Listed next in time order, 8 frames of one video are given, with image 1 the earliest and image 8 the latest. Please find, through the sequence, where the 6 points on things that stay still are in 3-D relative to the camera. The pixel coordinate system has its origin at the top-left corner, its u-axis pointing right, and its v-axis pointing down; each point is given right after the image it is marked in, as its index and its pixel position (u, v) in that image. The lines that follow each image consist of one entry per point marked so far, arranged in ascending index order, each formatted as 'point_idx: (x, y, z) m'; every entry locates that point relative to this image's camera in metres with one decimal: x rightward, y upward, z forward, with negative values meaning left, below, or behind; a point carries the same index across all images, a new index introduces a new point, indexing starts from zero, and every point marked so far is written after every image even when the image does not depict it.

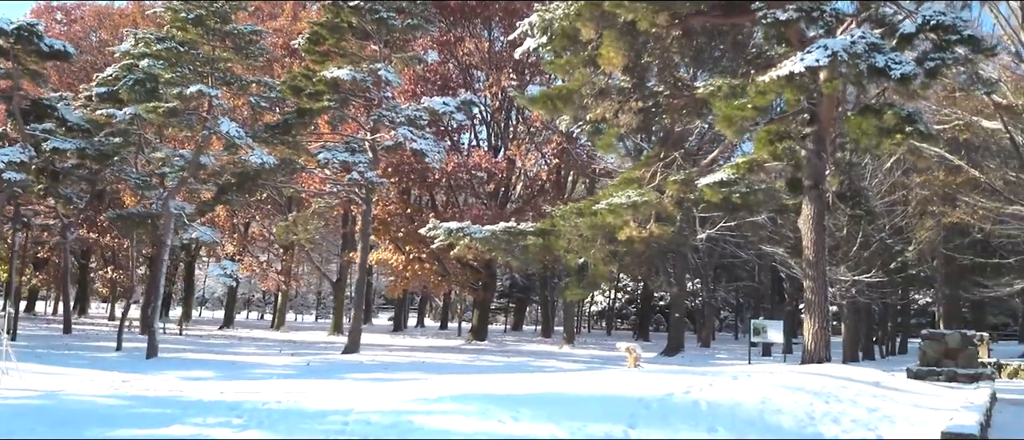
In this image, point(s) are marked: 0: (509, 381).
0: (-0.1, -2.3, +12.2) m
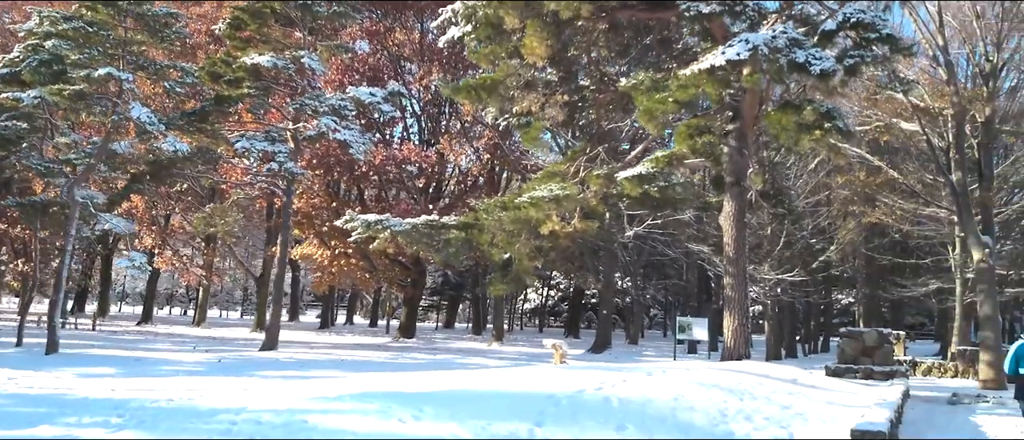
0: (-1.3, -2.2, +11.8) m
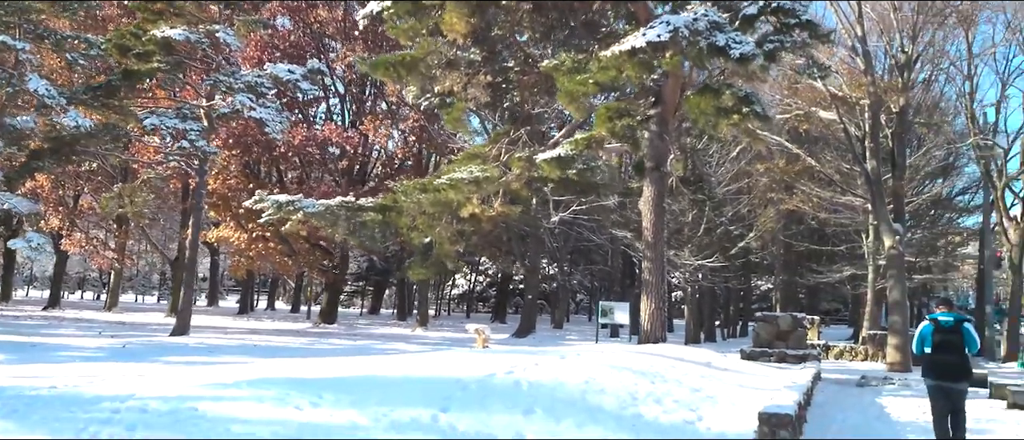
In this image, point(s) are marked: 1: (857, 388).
0: (-2.4, -1.9, +11.4) m
1: (+6.0, -2.9, +15.2) m
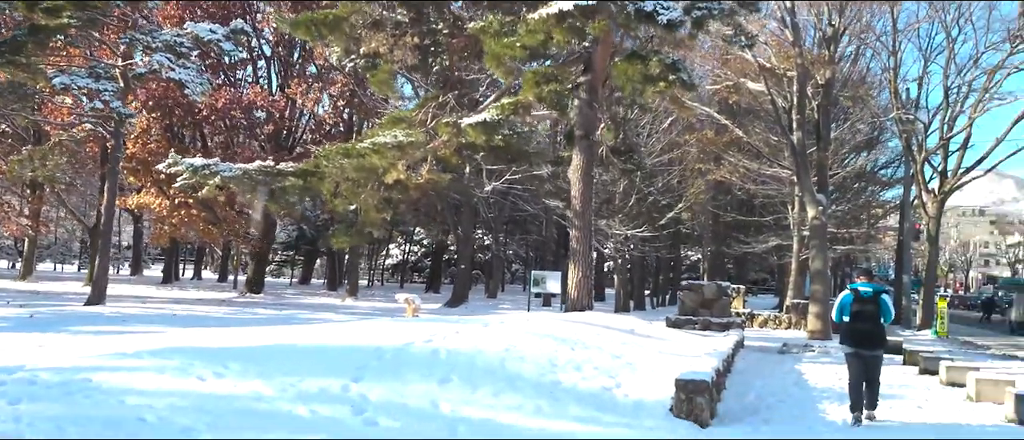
0: (-3.4, -1.4, +11.0) m
1: (+4.7, -2.4, +15.4) m
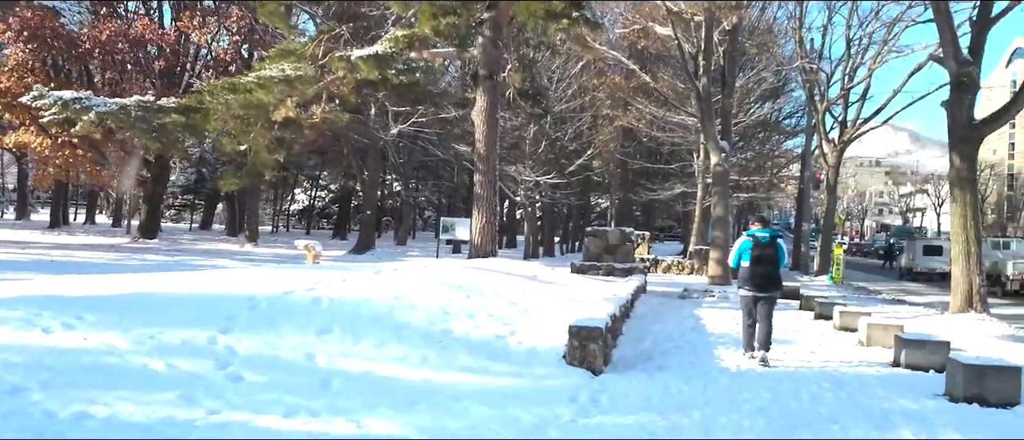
0: (-4.7, -0.7, +10.2) m
1: (+3.0, -1.4, +15.4) m
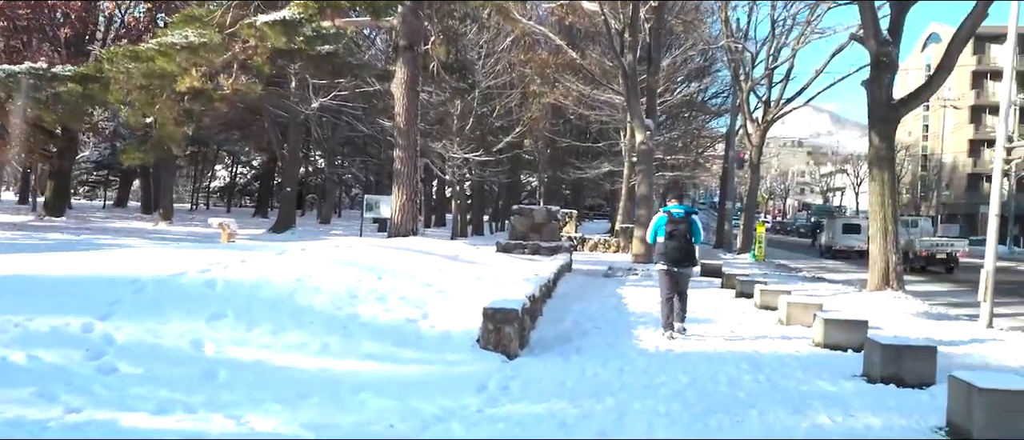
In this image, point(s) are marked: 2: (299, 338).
0: (-5.6, -0.4, +9.4) m
1: (+1.6, -1.1, +15.2) m
2: (-1.6, -0.9, +6.5) m
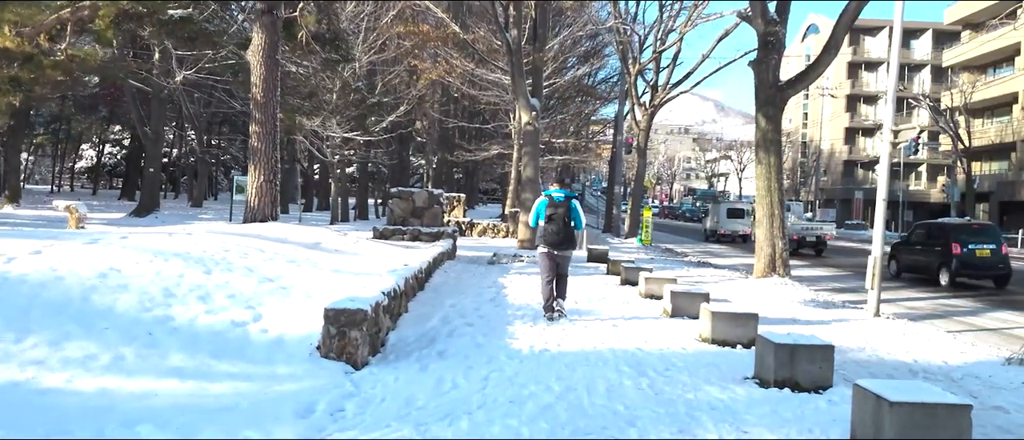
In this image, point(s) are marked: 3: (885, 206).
0: (-6.9, -0.3, +7.6) m
1: (-0.5, -0.8, +14.3) m
2: (-2.6, -0.8, +5.2) m
3: (+4.4, +0.2, +10.2) m
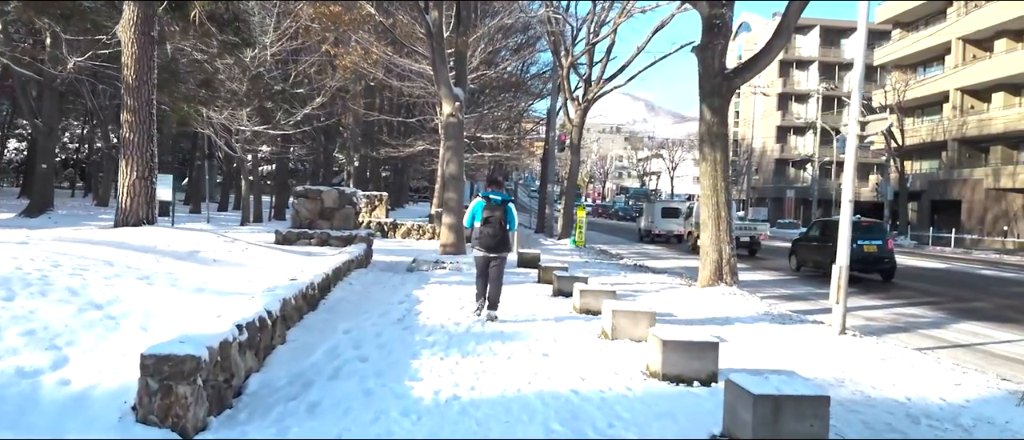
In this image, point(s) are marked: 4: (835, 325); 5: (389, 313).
0: (-7.6, -0.3, +5.5) m
1: (-1.7, -0.8, +12.7) m
2: (-3.1, -0.8, +3.5) m
3: (+3.5, +0.1, +8.9) m
4: (+3.4, -1.1, +9.0) m
5: (-1.2, -0.9, +8.4) m
